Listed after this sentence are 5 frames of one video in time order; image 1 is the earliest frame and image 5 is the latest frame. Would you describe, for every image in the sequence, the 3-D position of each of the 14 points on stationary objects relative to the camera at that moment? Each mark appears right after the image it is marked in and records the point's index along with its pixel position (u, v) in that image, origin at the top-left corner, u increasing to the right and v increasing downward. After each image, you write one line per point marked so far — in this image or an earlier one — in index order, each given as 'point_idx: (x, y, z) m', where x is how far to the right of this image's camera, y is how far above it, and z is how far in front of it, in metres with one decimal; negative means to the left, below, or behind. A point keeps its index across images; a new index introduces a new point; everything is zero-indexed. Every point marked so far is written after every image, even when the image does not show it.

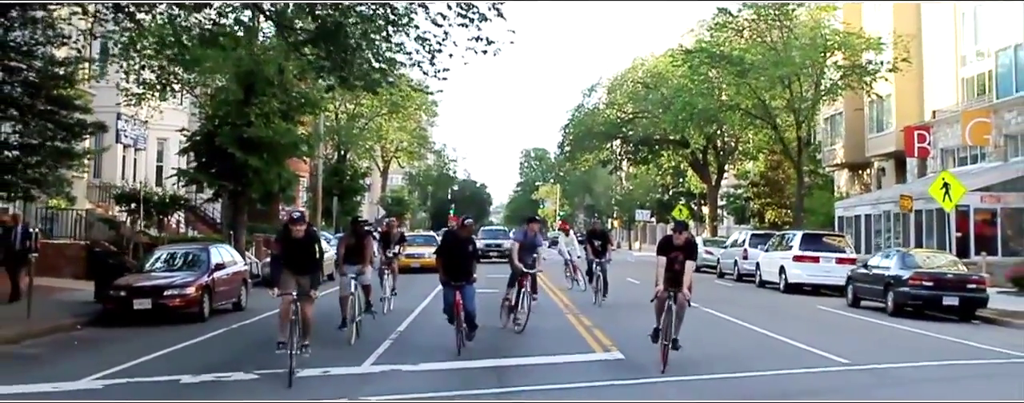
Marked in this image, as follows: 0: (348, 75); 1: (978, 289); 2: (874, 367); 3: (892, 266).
0: (-2.5, +1.9, +16.6) m
1: (+8.3, -1.5, +18.5) m
2: (+4.6, -2.1, +13.4) m
3: (+7.2, -1.2, +19.7) m
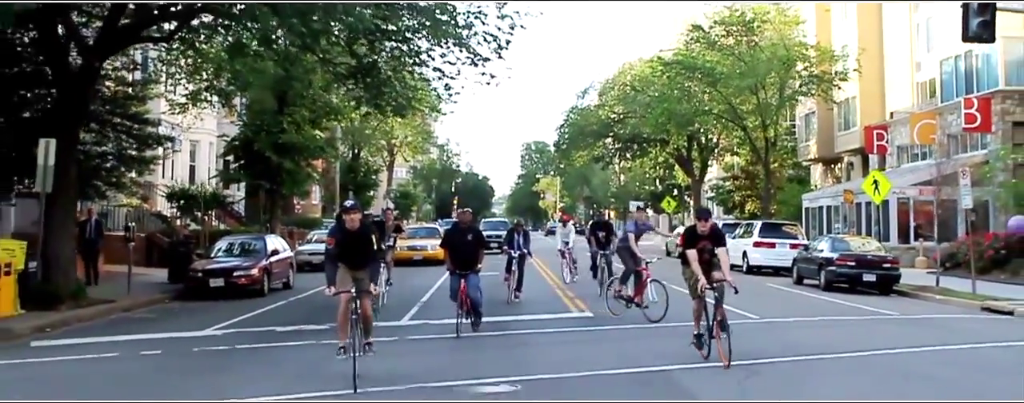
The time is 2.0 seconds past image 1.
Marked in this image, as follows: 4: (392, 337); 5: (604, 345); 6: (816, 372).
0: (-2.5, +2.0, +20.7) m
1: (+8.3, -1.4, +22.6) m
2: (+4.6, -2.0, +17.5) m
3: (+7.2, -1.1, +23.9) m
4: (-1.6, -1.8, +13.8) m
5: (+1.2, -1.8, +13.3) m
6: (+3.3, -1.9, +11.4) m
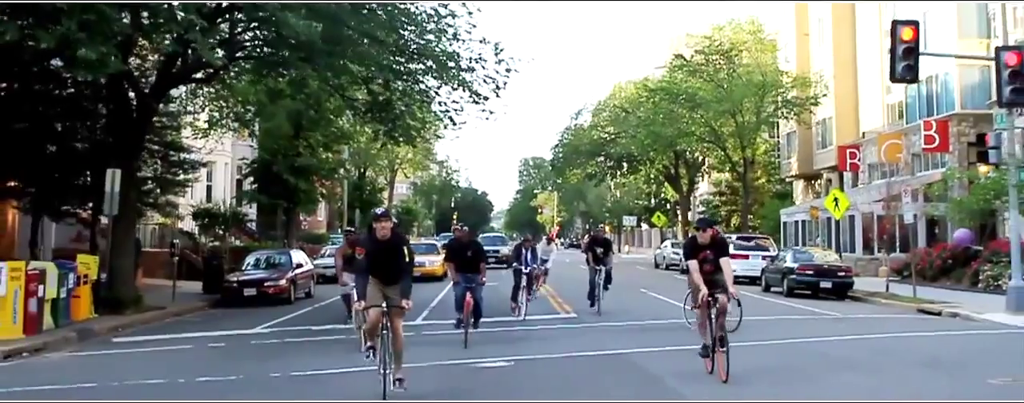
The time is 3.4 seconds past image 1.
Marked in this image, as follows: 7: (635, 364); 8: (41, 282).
0: (-2.6, +1.5, +23.6) m
1: (+8.2, -1.8, +25.5) m
2: (+4.5, -2.3, +20.3) m
3: (+7.1, -1.5, +26.7) m
4: (-1.7, -2.1, +16.7) m
5: (+1.1, -2.1, +16.2) m
6: (+3.2, -2.1, +14.2) m
7: (+1.5, -2.0, +13.1) m
8: (-7.1, -1.2, +15.7) m
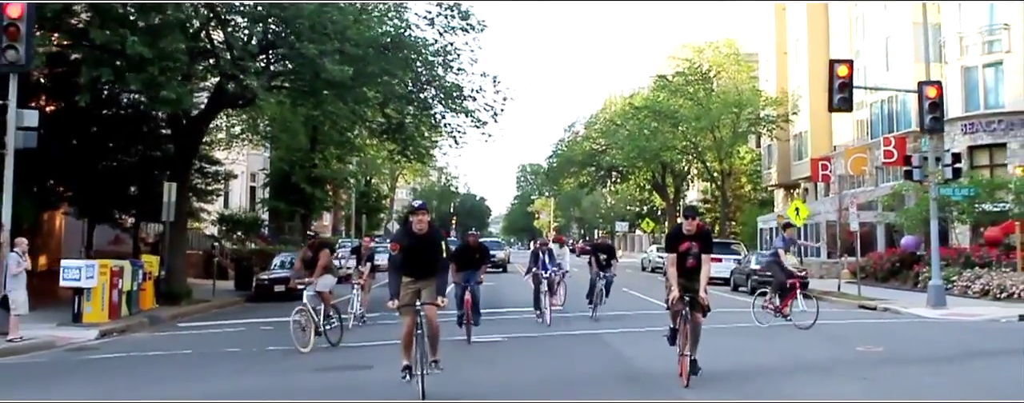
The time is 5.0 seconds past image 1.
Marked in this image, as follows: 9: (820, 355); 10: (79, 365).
0: (-2.7, +1.3, +27.0) m
1: (+8.1, -2.1, +28.9) m
2: (+4.4, -2.6, +23.8) m
3: (+7.0, -1.8, +30.2) m
4: (-1.8, -2.3, +20.1) m
5: (+1.0, -2.3, +19.6) m
6: (+3.1, -2.3, +17.7) m
7: (+1.4, -2.2, +16.5) m
8: (-7.1, -1.4, +19.1) m
9: (+4.4, -2.2, +14.9) m
10: (-5.9, -2.2, +14.4) m
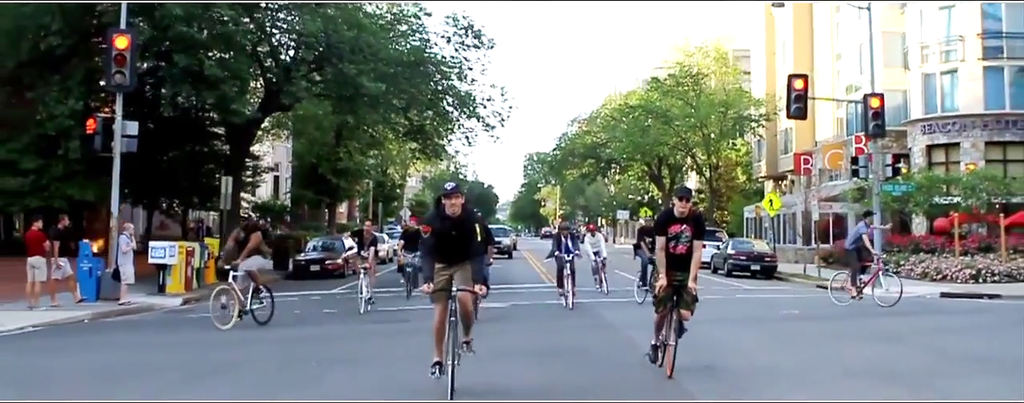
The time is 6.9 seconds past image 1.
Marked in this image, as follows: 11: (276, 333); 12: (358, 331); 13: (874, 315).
0: (-2.5, +1.6, +31.0) m
1: (+8.2, -1.8, +32.9) m
2: (+4.5, -2.4, +27.8) m
3: (+7.1, -1.5, +34.2) m
4: (-1.7, -2.2, +24.2) m
5: (+1.1, -2.2, +23.7) m
6: (+3.2, -2.2, +21.7) m
7: (+1.5, -2.1, +20.6) m
8: (-7.1, -1.2, +23.2) m
9: (+4.4, -2.1, +18.9) m
10: (-5.9, -2.1, +18.5) m
11: (-3.7, -2.1, +16.3) m
12: (-2.4, -2.0, +16.0) m
13: (+6.8, -2.1, +19.4) m
